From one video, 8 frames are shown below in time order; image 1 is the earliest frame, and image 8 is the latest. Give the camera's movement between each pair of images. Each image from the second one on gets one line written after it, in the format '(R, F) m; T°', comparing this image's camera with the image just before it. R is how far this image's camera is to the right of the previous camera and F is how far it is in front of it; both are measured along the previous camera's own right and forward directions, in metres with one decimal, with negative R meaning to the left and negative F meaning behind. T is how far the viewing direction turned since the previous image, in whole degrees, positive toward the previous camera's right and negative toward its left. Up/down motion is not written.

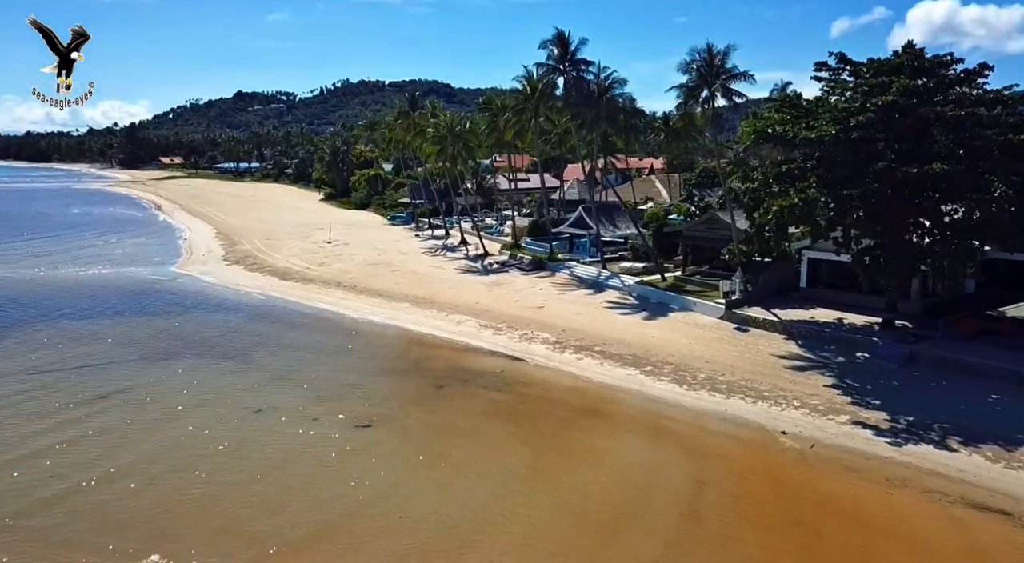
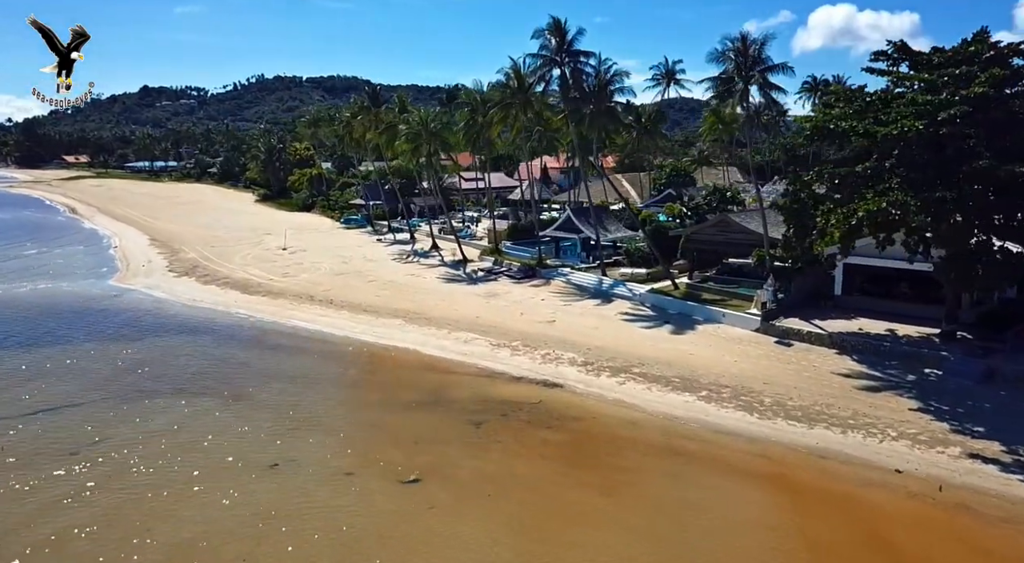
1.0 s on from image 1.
(-3.4, +3.4) m; +6°
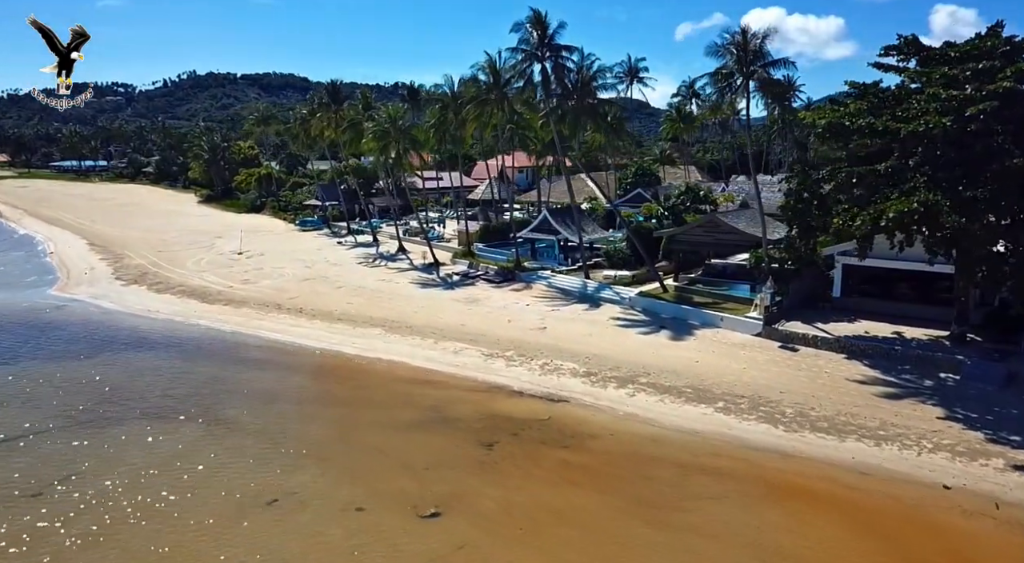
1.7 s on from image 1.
(-1.8, +1.7) m; +4°
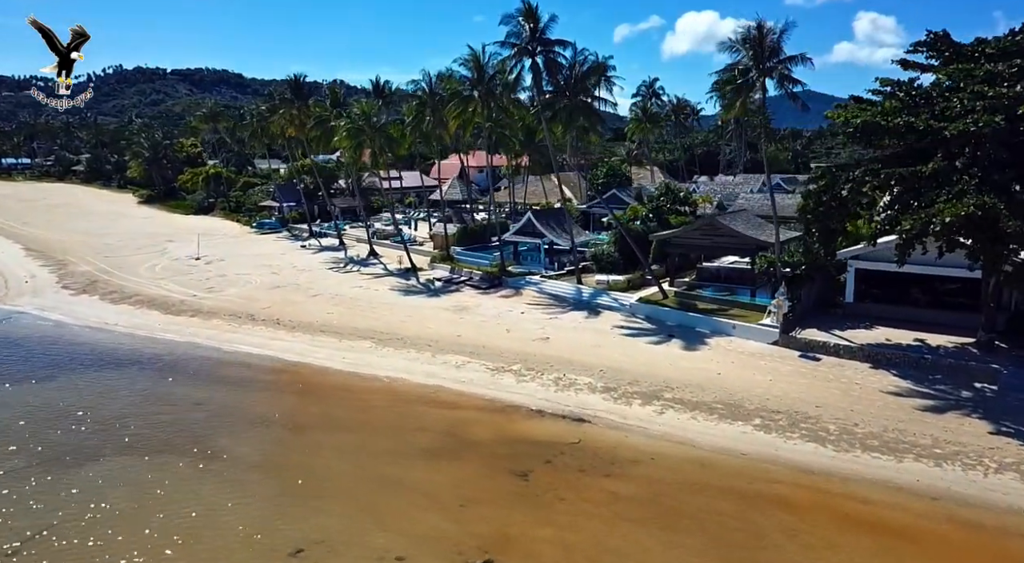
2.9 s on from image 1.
(-2.2, +1.9) m; +4°
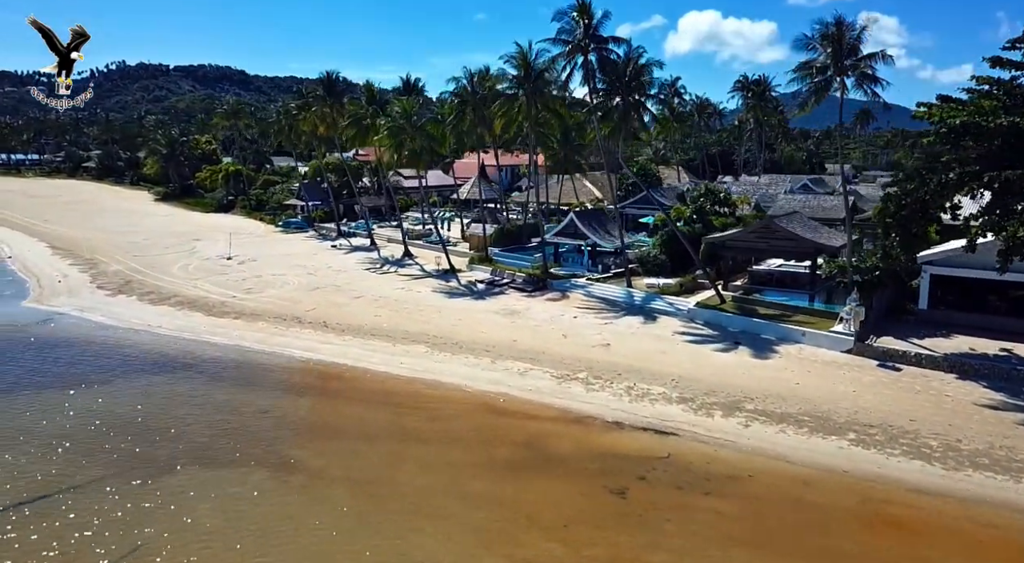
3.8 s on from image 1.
(-2.2, +0.8) m; -1°
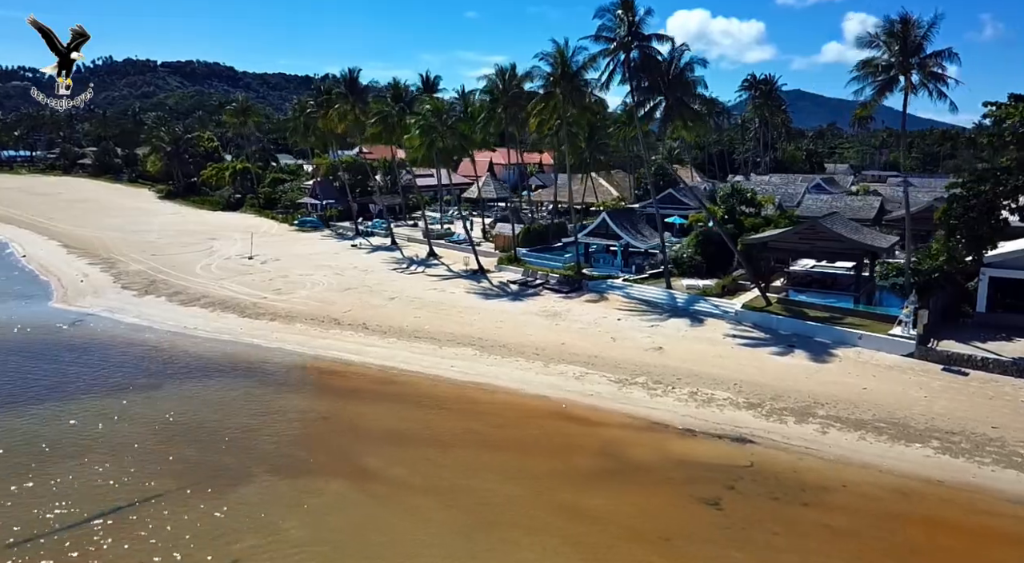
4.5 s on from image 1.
(-2.2, +0.5) m; 0°
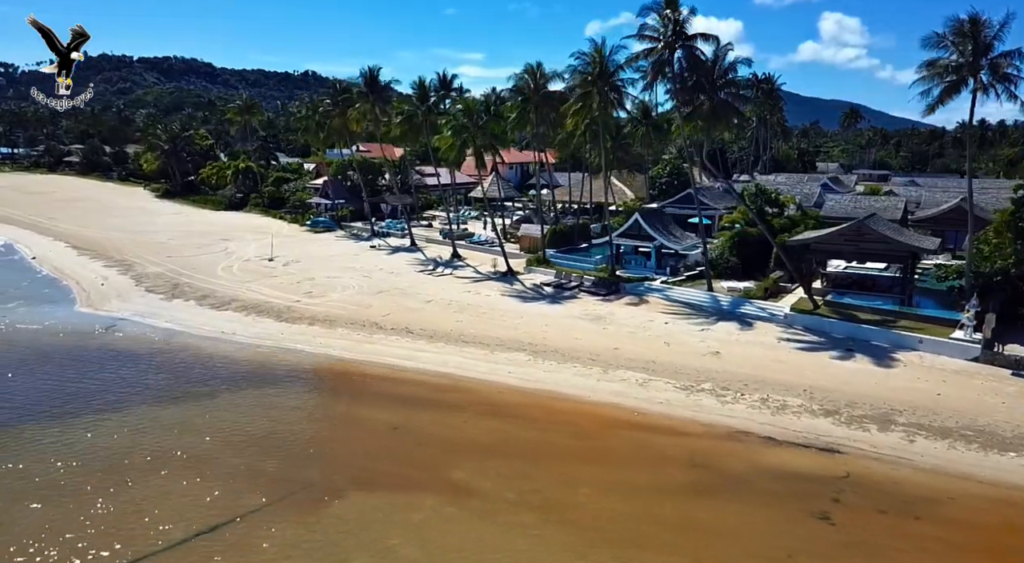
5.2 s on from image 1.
(-2.6, +0.6) m; +1°
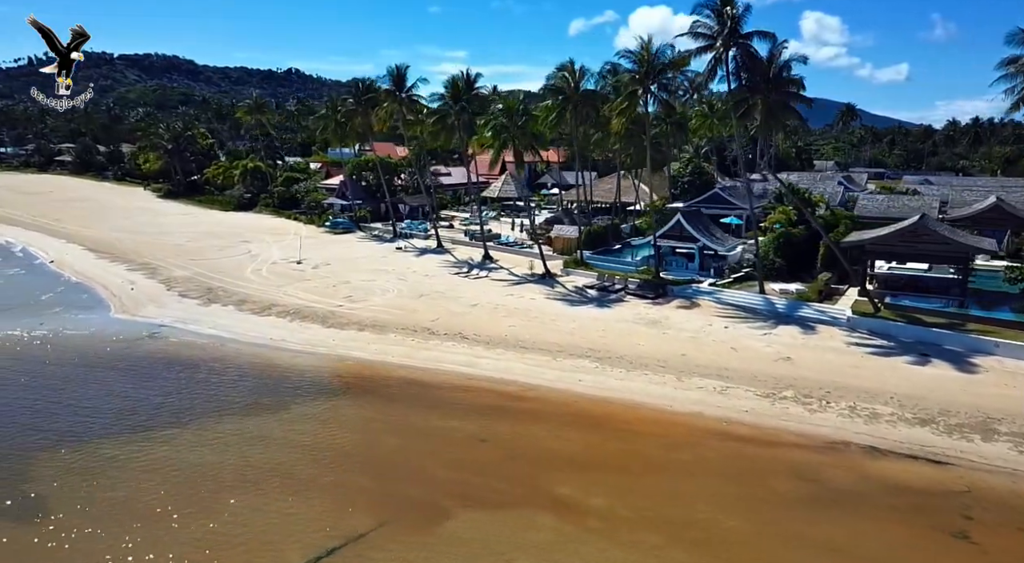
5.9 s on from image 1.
(-2.8, +0.8) m; +1°
